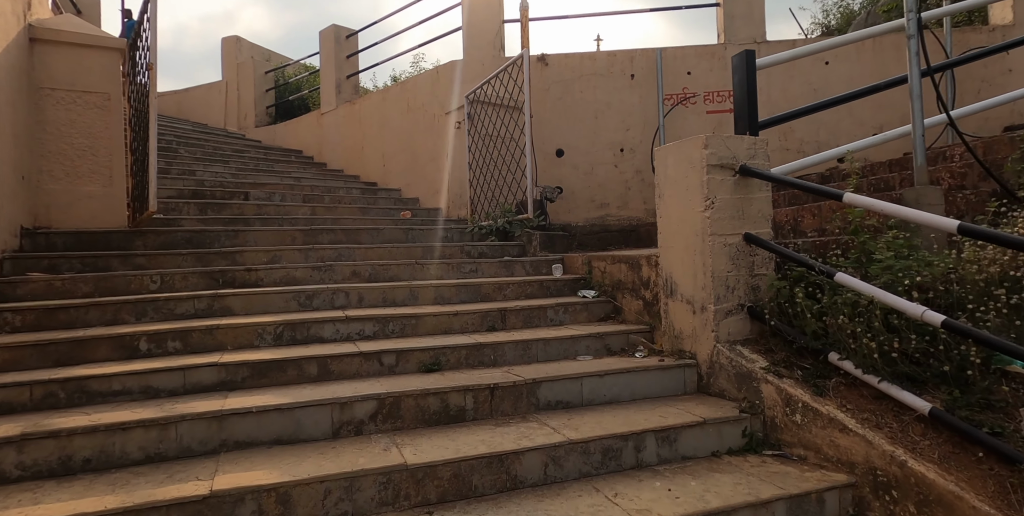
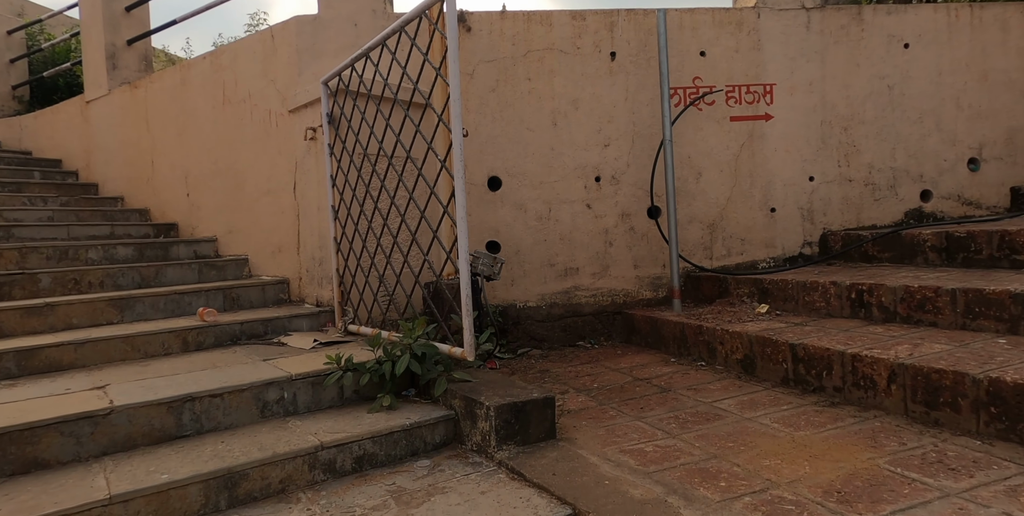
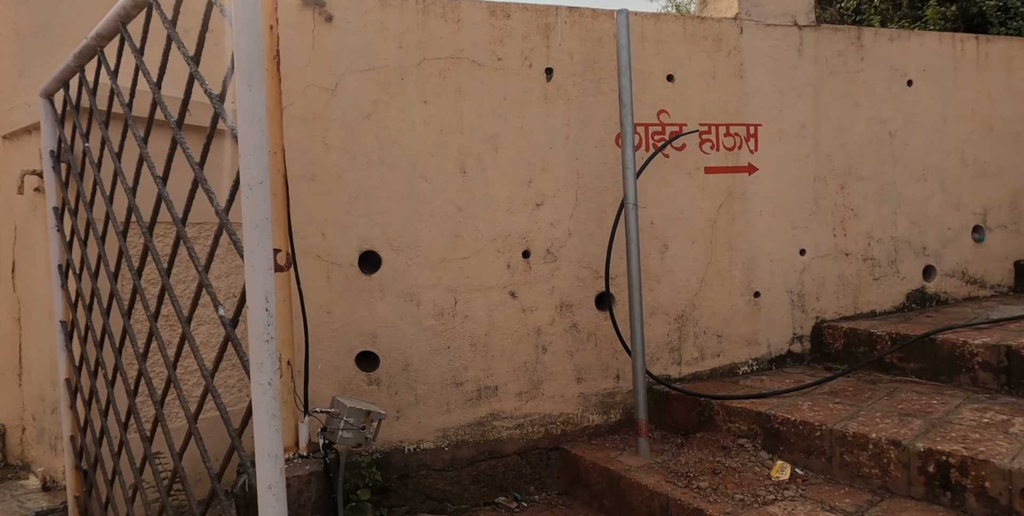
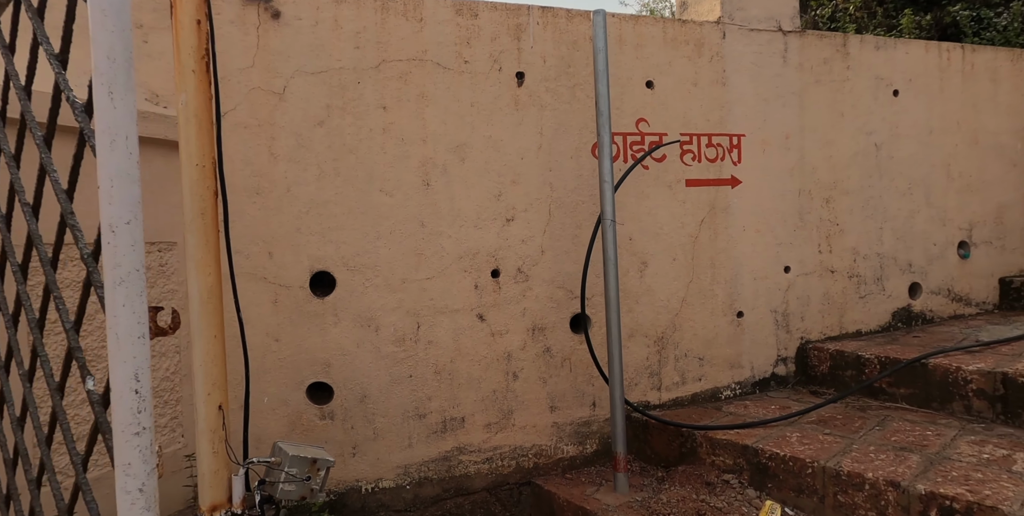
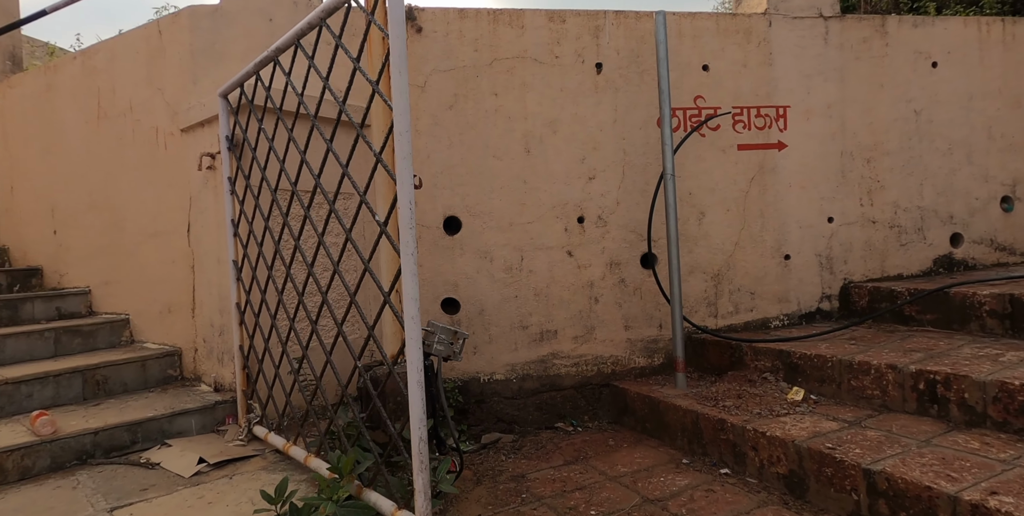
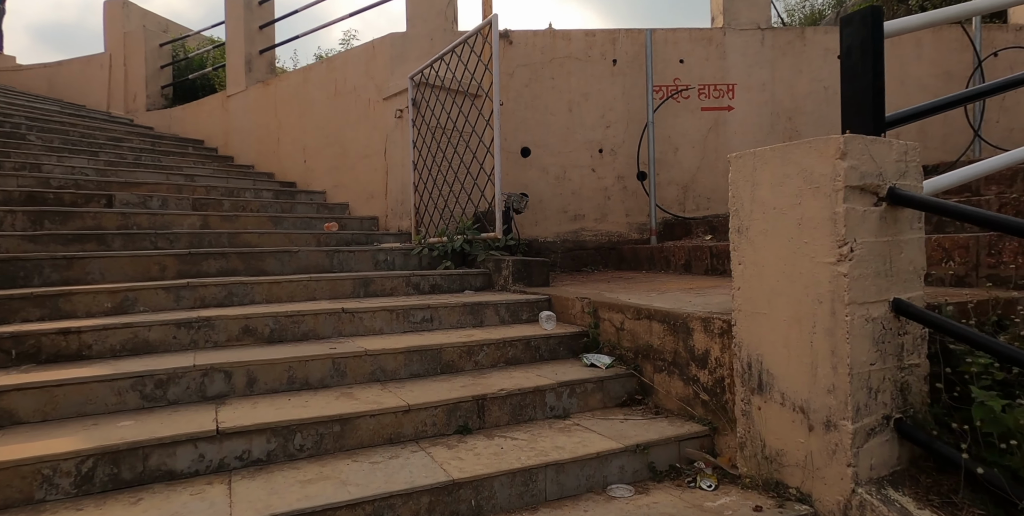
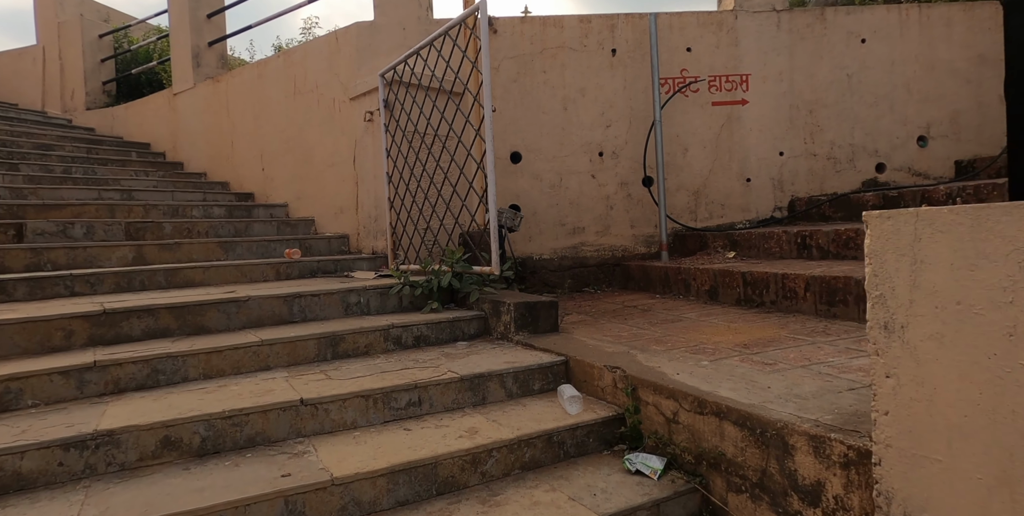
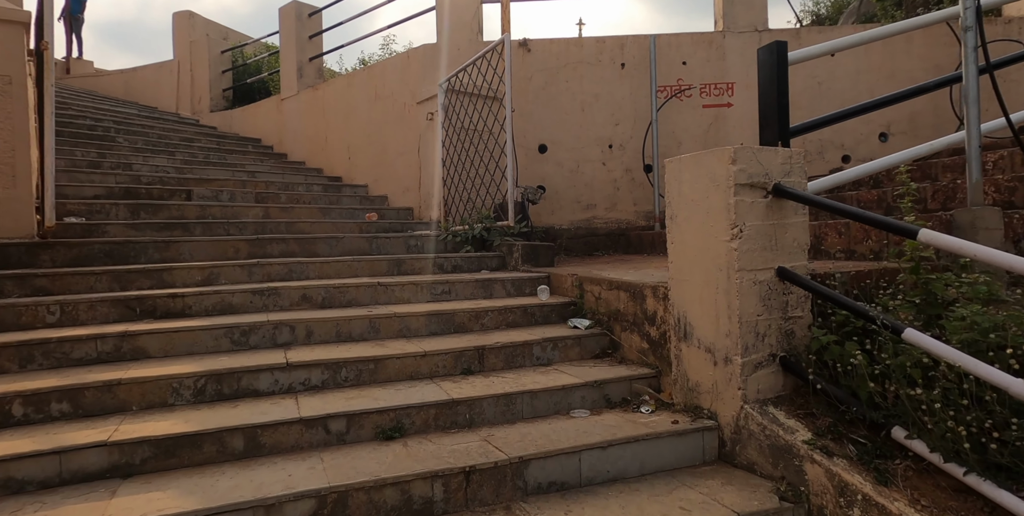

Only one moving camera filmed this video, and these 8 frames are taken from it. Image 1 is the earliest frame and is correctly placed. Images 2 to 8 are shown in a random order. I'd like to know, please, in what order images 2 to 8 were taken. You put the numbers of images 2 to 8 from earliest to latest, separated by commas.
8, 6, 7, 2, 5, 3, 4
